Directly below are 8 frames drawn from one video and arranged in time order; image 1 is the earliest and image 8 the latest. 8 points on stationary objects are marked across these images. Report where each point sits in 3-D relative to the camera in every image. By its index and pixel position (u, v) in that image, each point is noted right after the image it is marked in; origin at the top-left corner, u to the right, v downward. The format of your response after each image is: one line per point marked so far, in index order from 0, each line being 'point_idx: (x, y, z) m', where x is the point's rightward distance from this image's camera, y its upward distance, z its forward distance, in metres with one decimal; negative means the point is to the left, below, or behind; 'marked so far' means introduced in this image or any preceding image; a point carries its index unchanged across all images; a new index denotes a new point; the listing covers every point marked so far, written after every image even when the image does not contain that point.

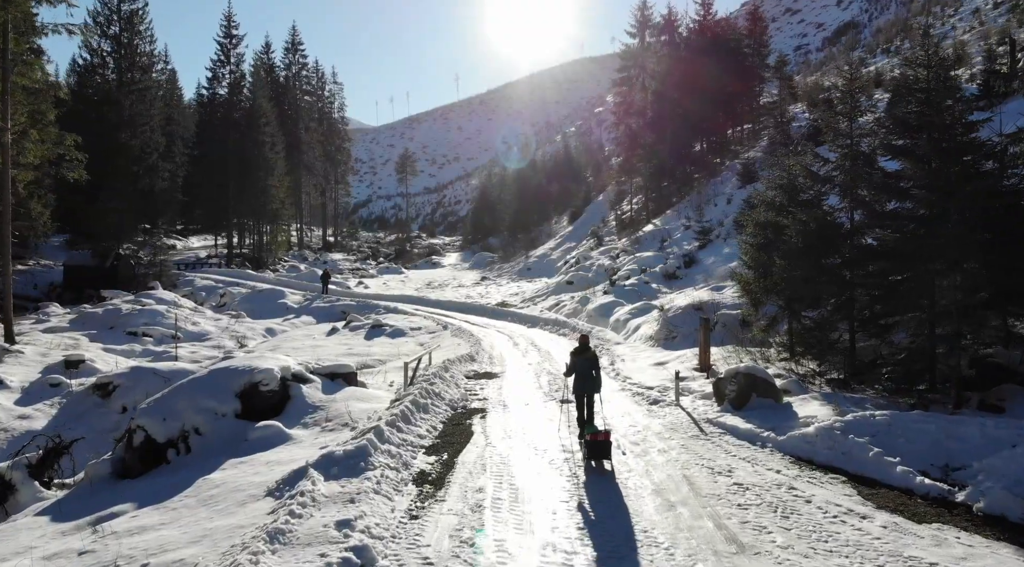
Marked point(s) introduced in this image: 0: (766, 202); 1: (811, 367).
0: (+5.0, +1.6, +15.3) m
1: (+5.5, -1.6, +14.5) m
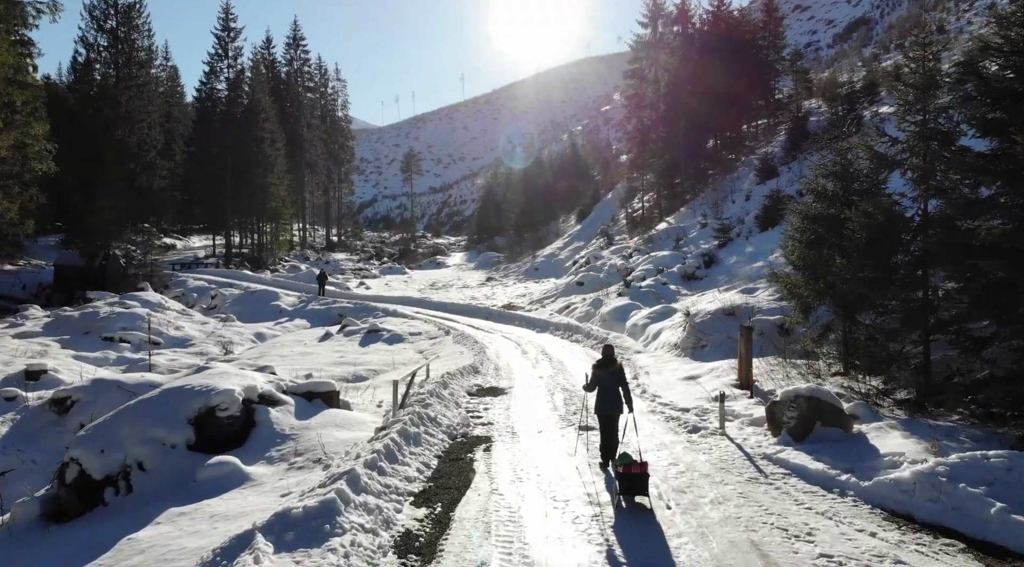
0: (+5.2, +1.6, +13.3) m
1: (+5.7, -1.6, +12.4) m
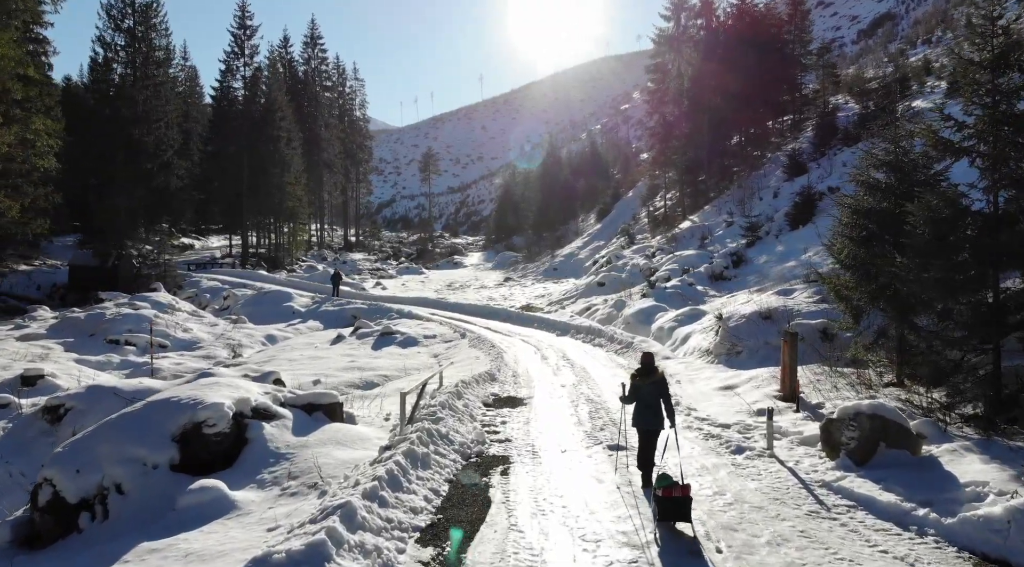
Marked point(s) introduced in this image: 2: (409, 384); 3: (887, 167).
0: (+5.5, +1.5, +12.1) m
1: (+6.0, -1.6, +11.2) m
2: (-1.9, -1.9, +14.5) m
3: (+5.7, +1.8, +12.0) m
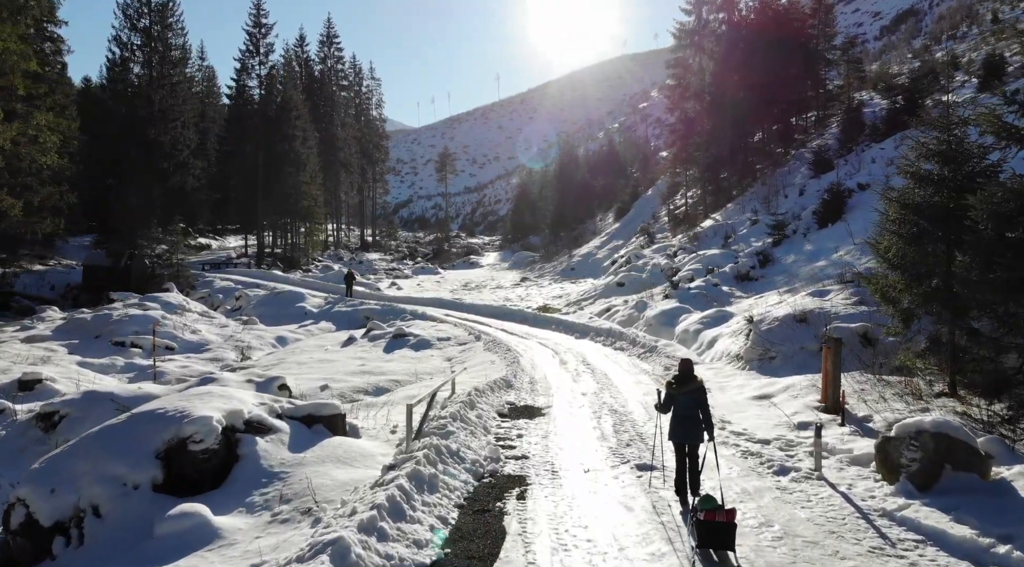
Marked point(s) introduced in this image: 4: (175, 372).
0: (+5.7, +1.5, +11.1) m
1: (+6.2, -1.6, +10.2) m
2: (-1.6, -1.9, +13.6) m
3: (+6.0, +1.8, +11.0) m
4: (-8.3, -2.2, +19.4) m
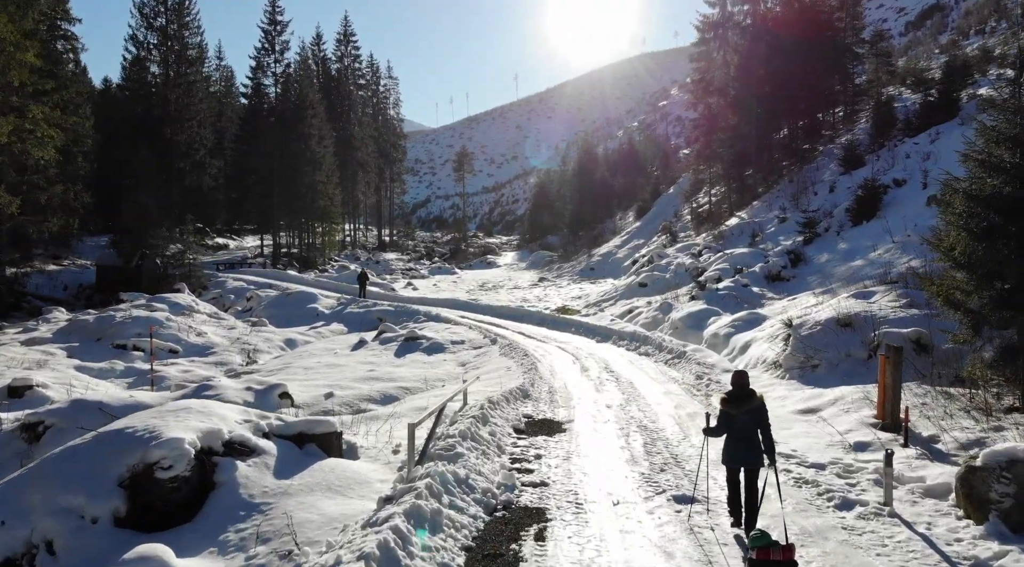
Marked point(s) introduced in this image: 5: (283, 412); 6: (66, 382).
0: (+6.0, +1.5, +9.8) m
1: (+6.4, -1.6, +9.0) m
2: (-1.3, -1.9, +12.6) m
3: (+6.2, +1.8, +9.7) m
4: (-7.9, -2.2, +18.4) m
5: (-3.9, -2.2, +13.4) m
6: (-9.5, -2.1, +16.7) m
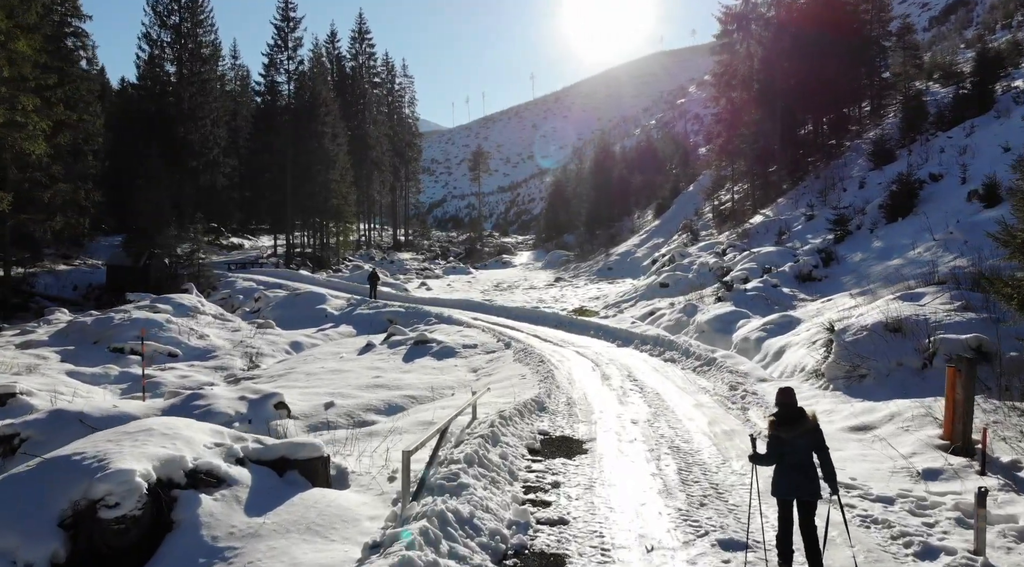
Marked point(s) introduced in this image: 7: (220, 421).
0: (+6.1, +1.5, +8.6) m
1: (+6.5, -1.7, +7.7) m
2: (-1.1, -1.9, +11.4) m
3: (+6.3, +1.7, +8.5) m
4: (-7.5, -2.2, +17.4) m
5: (-3.7, -2.2, +12.4) m
6: (-9.2, -2.1, +15.8) m
7: (-4.5, -2.1, +12.2) m
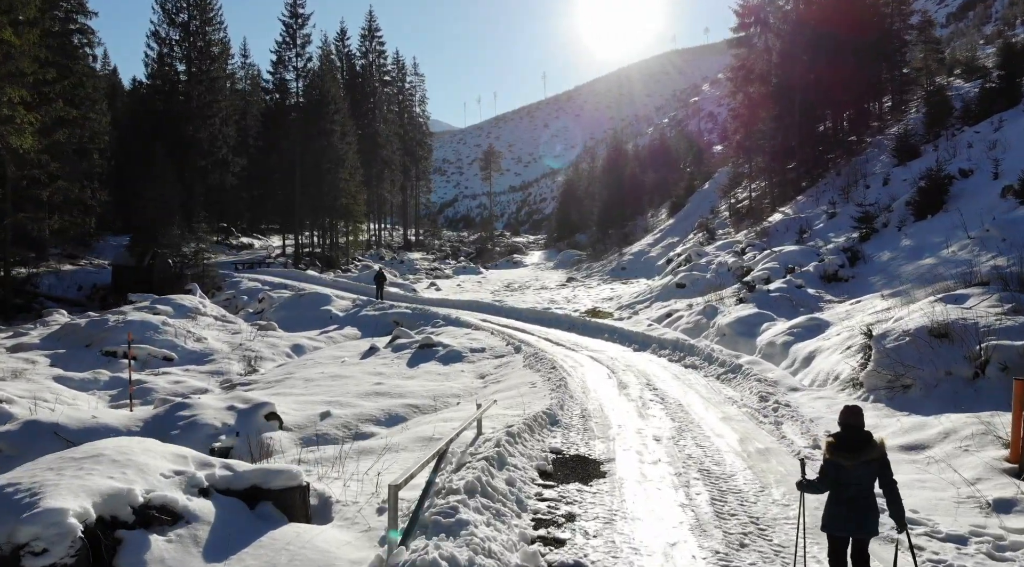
0: (+6.2, +1.5, +7.5) m
1: (+6.6, -1.7, +6.6) m
2: (-1.0, -1.9, +10.5) m
3: (+6.4, +1.7, +7.4) m
4: (-7.3, -2.2, +16.6) m
5: (-3.5, -2.2, +11.4) m
6: (-9.0, -2.1, +14.9) m
7: (-4.4, -2.2, +11.3) m
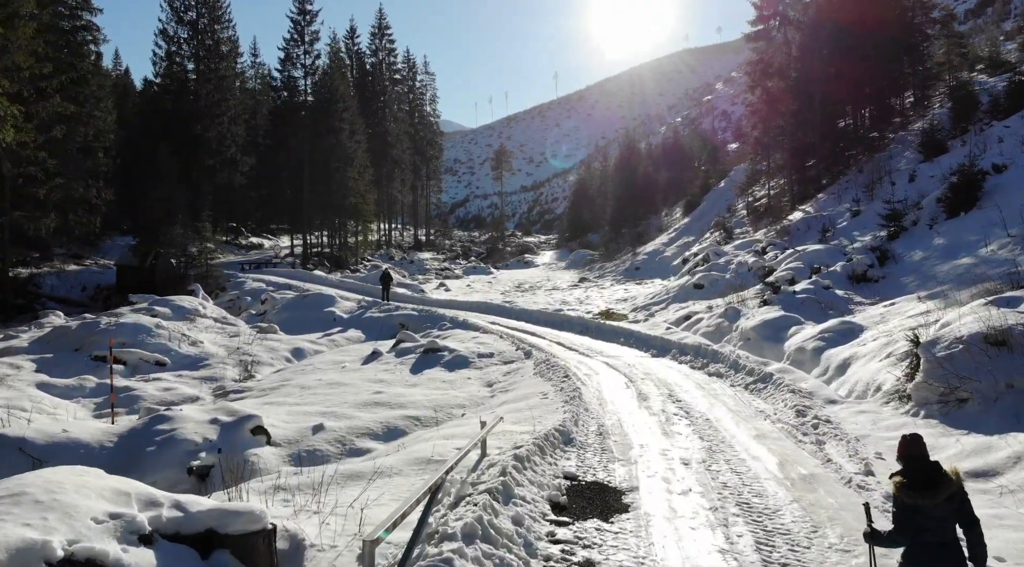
0: (+6.3, +1.4, +6.3) m
1: (+6.7, -1.7, +5.4) m
2: (-0.8, -2.0, +9.4) m
3: (+6.5, +1.7, +6.2) m
4: (-7.1, -2.2, +15.6) m
5: (-3.4, -2.3, +10.4) m
6: (-8.9, -2.2, +14.0) m
7: (-4.3, -2.2, +10.3) m
